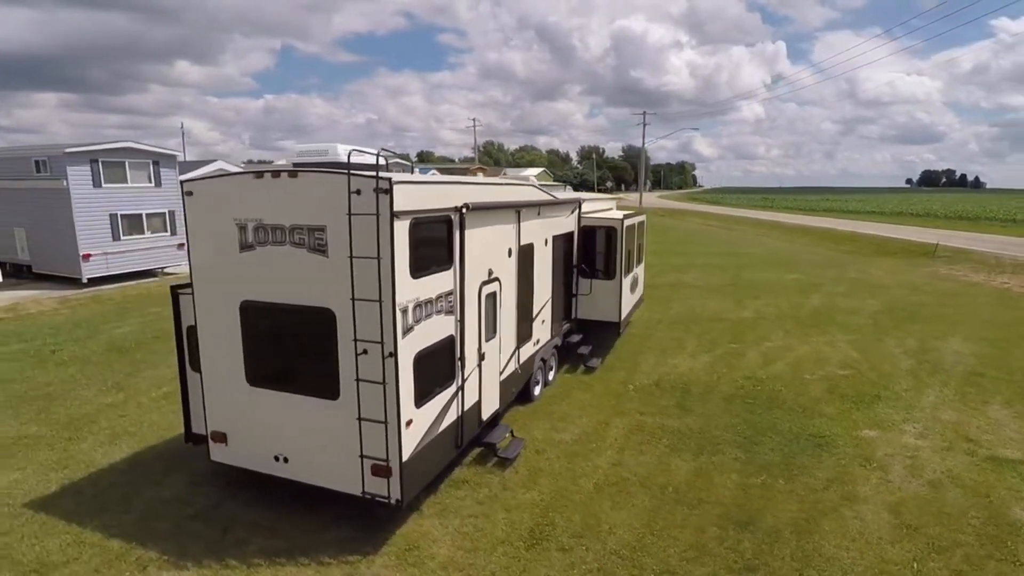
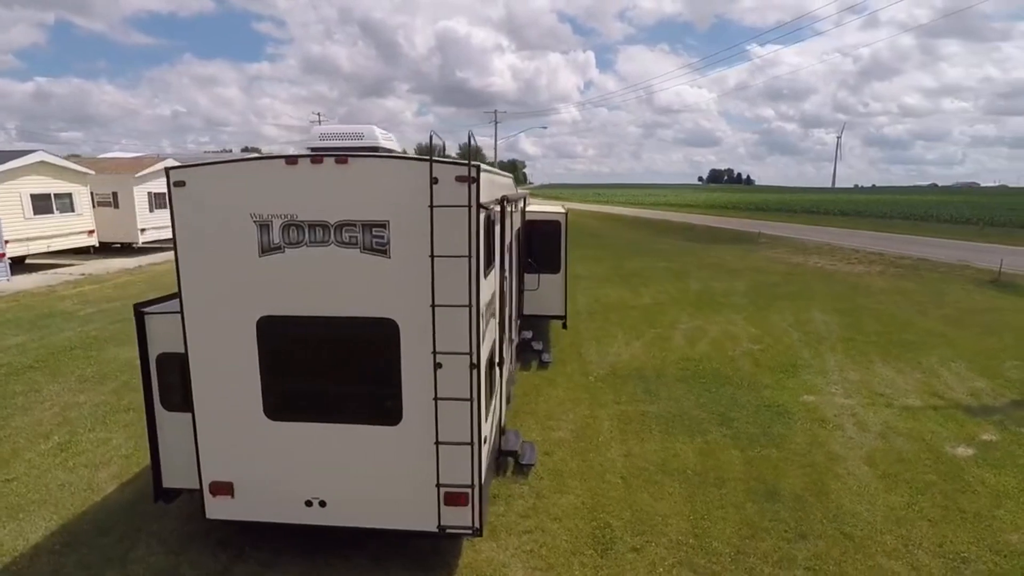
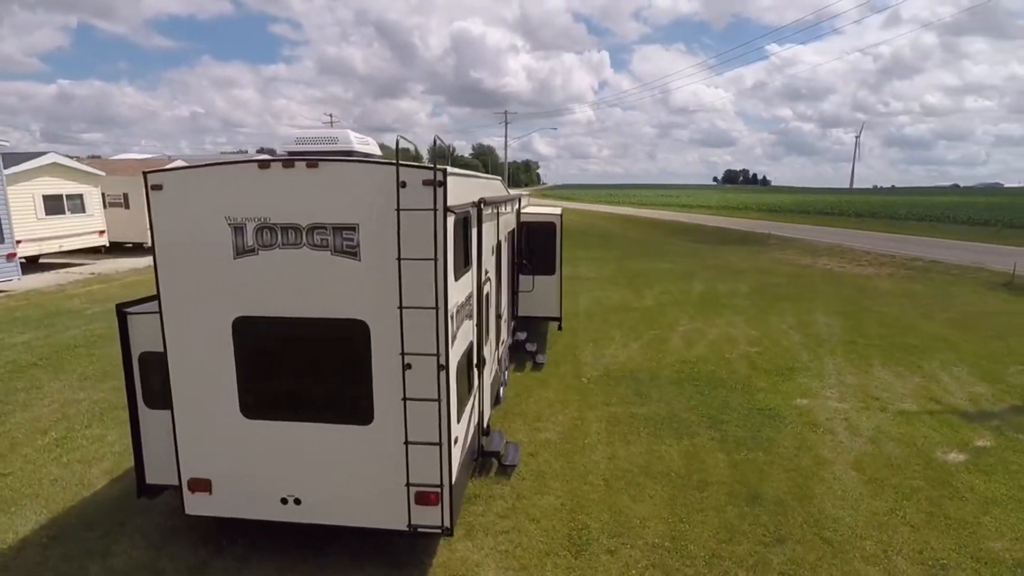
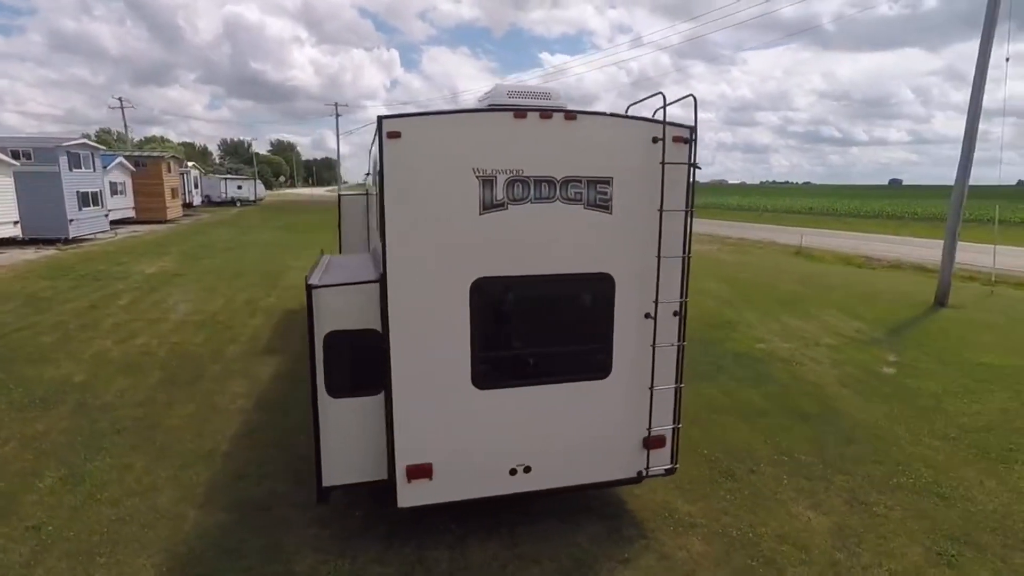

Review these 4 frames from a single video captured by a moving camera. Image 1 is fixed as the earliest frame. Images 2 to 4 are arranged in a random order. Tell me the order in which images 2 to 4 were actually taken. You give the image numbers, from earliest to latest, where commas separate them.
3, 2, 4
